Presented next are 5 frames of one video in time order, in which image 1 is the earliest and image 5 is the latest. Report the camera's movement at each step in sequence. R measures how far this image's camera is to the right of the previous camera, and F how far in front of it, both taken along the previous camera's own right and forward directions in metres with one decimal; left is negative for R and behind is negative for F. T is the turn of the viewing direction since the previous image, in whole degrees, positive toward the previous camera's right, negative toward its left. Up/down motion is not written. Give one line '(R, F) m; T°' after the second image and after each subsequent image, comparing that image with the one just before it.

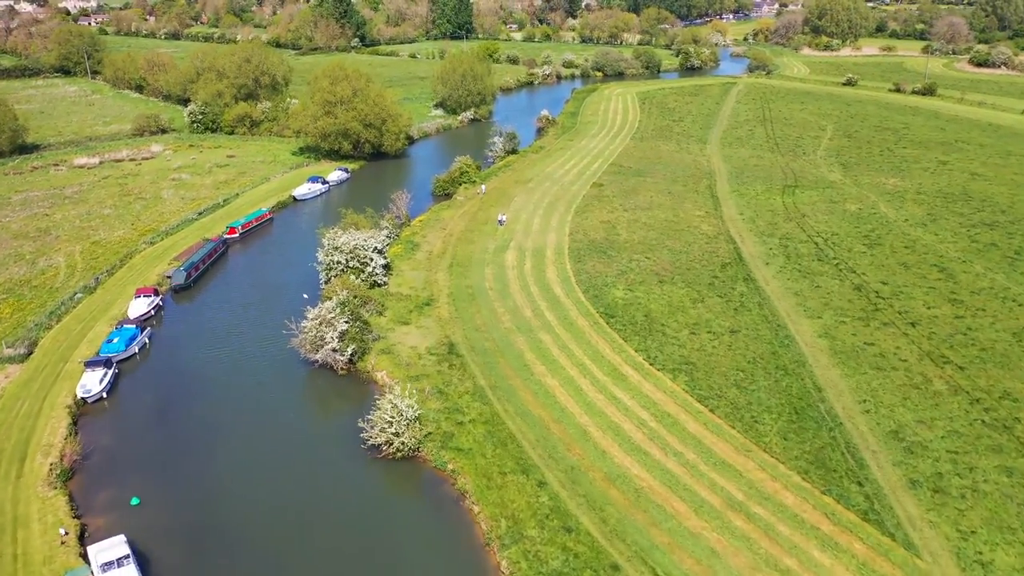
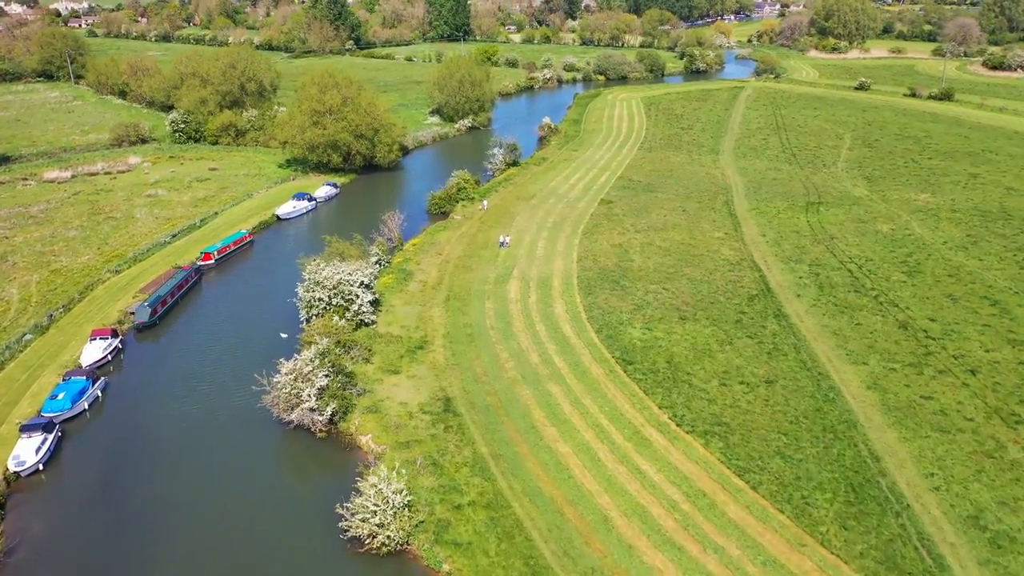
(-0.3, +4.7) m; 0°
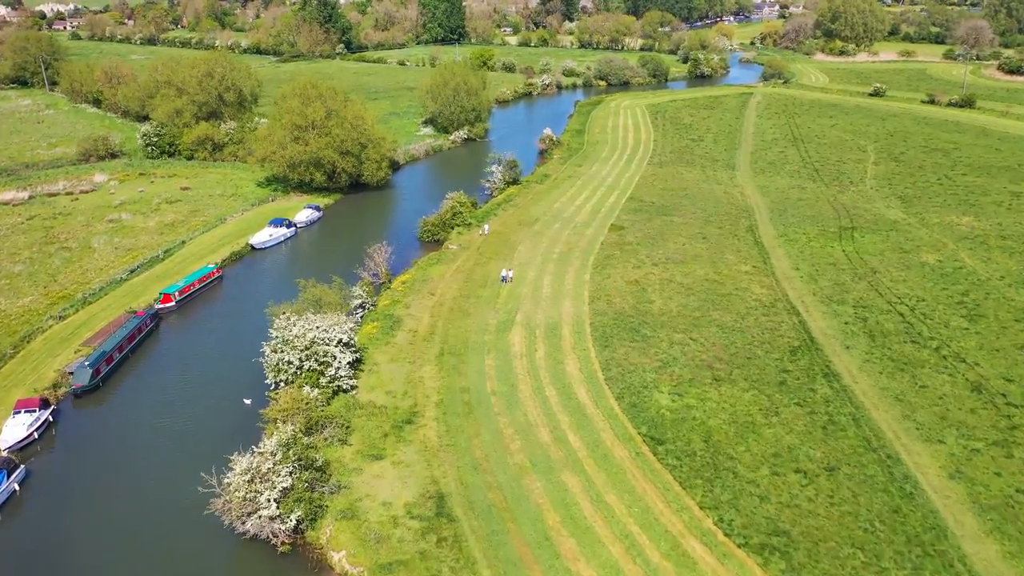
(-0.4, +5.9) m; 0°
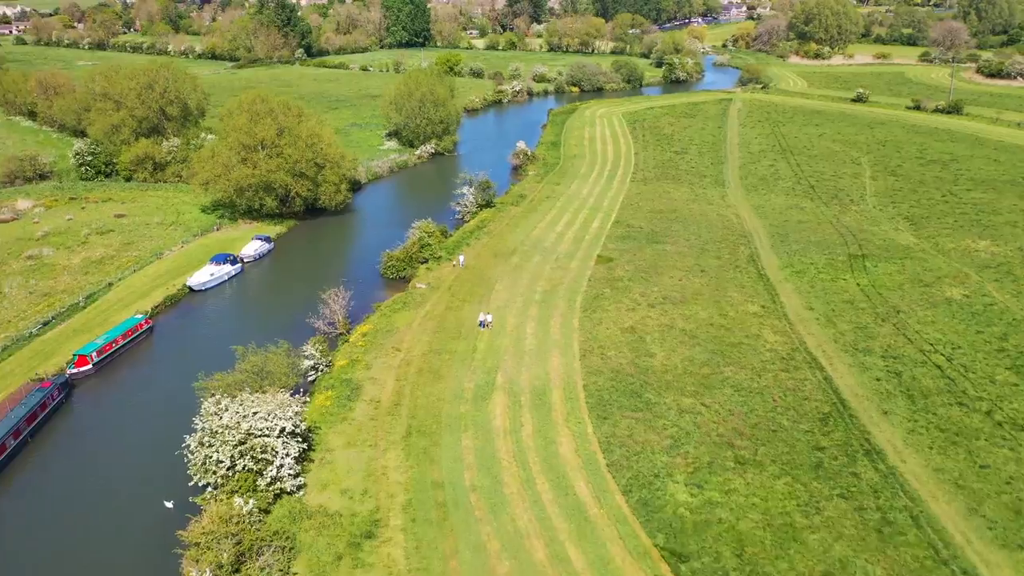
(-0.4, +5.9) m; +2°
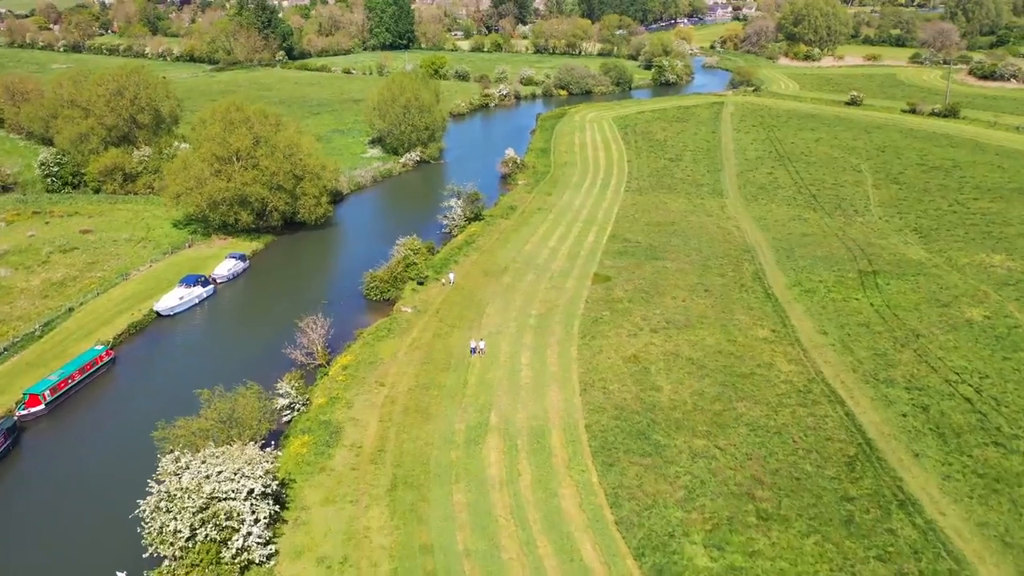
(-0.3, +2.9) m; +1°
